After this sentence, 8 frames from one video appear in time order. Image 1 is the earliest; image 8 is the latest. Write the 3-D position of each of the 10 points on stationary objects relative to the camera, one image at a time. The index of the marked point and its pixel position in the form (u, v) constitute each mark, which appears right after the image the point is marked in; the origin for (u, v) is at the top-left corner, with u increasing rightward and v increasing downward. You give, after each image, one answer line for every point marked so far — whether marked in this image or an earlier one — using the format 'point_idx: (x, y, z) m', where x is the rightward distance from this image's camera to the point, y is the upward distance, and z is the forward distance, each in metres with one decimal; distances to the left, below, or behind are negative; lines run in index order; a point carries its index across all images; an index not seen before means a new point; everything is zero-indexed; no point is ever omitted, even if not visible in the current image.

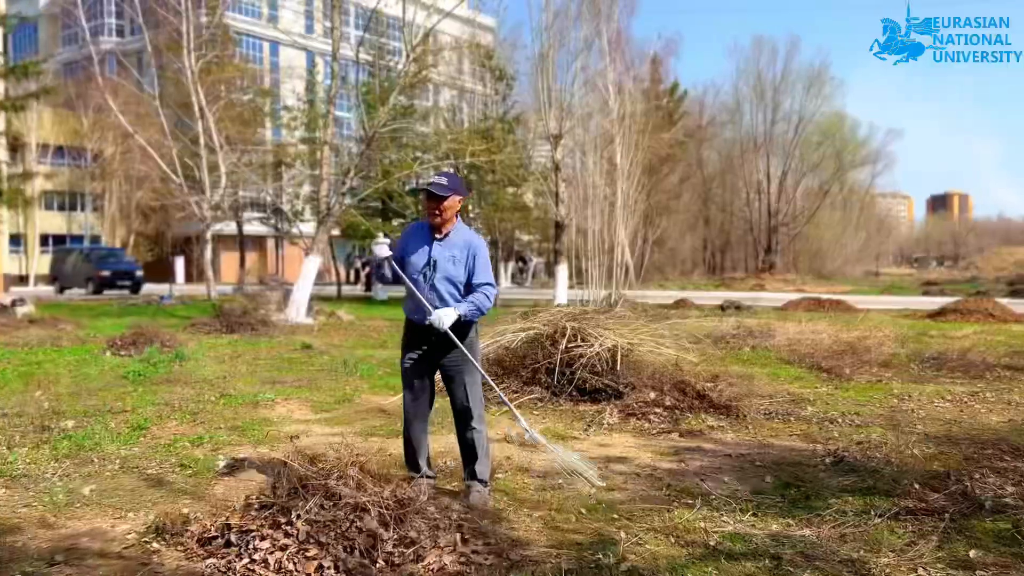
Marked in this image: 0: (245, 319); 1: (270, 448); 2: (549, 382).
0: (-3.3, -0.4, +10.8) m
1: (-1.2, -0.8, +4.4) m
2: (+0.2, -0.6, +5.8) m
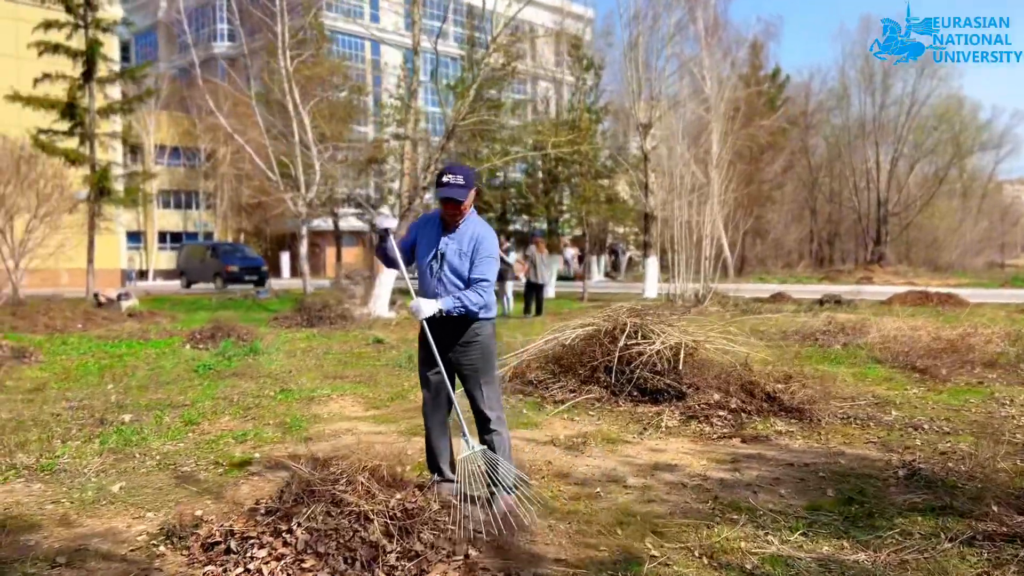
0: (-2.3, -0.3, +10.9) m
1: (-1.0, -0.8, +4.4) m
2: (+0.6, -0.6, +5.5) m
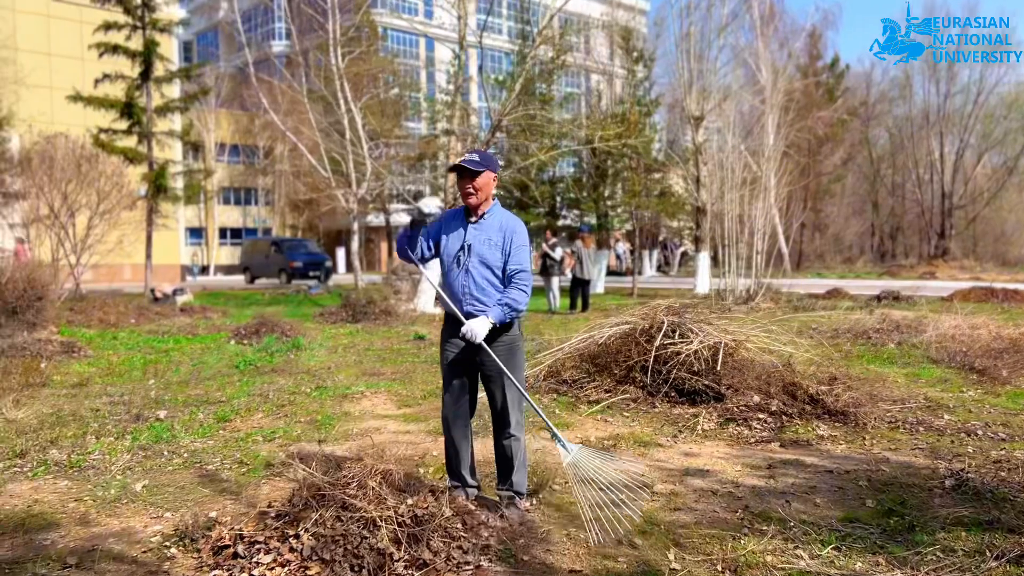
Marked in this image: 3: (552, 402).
0: (-1.8, -0.3, +10.9) m
1: (-0.9, -0.8, +4.3) m
2: (+0.8, -0.6, +5.3) m
3: (+0.3, -0.7, +5.4) m
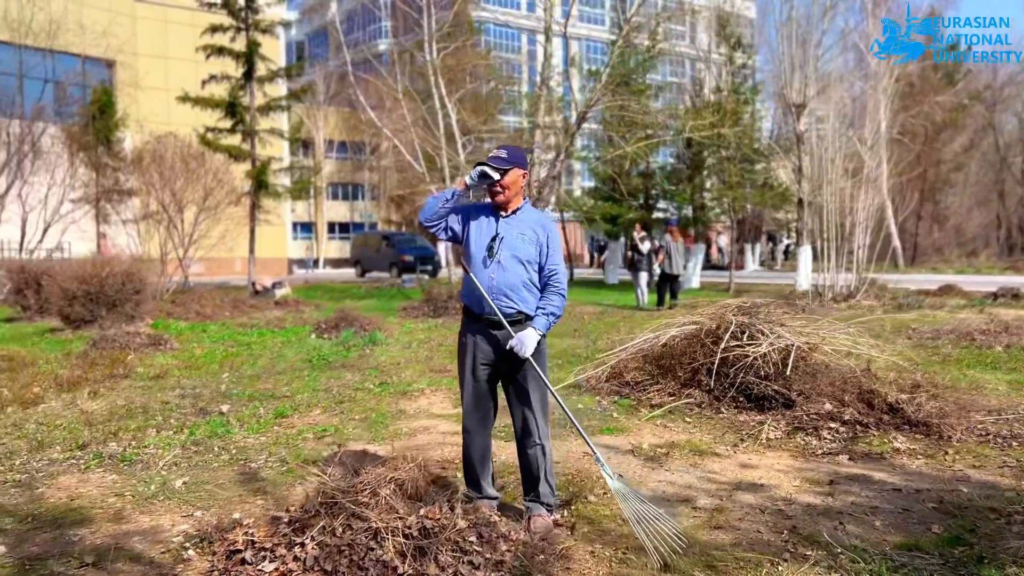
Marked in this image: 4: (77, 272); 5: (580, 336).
0: (-0.8, -0.2, +10.9) m
1: (-0.6, -0.8, +4.3) m
2: (+1.2, -0.6, +5.1) m
3: (+0.6, -0.7, +5.2) m
4: (-4.9, +0.2, +9.7) m
5: (+0.7, -0.5, +8.6) m
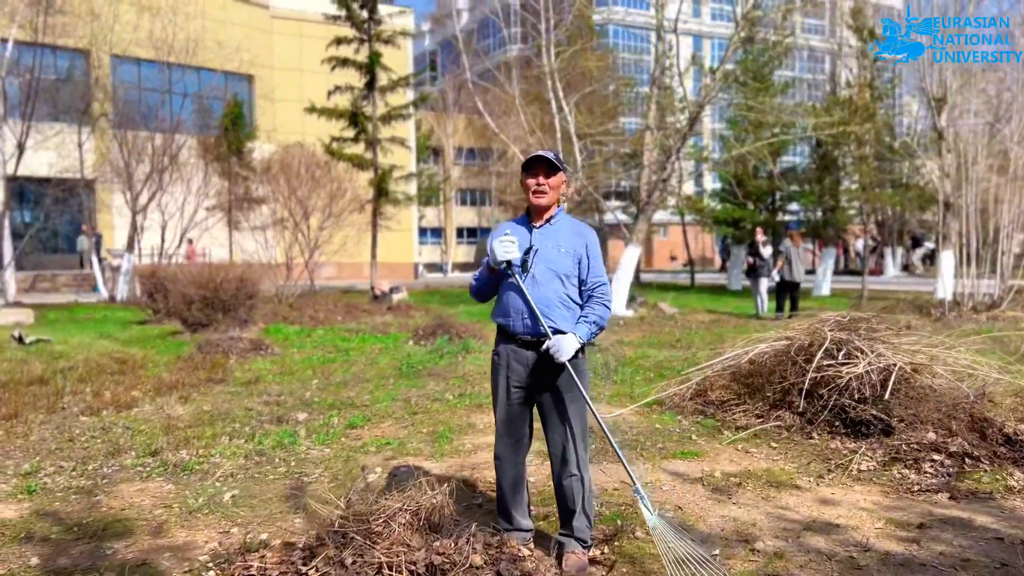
0: (+0.5, -0.3, +10.7) m
1: (-0.4, -0.8, +4.1) m
2: (+1.6, -0.6, +4.6) m
3: (+1.0, -0.8, +4.8) m
4: (-3.7, +0.1, +10.2) m
5: (+1.6, -0.6, +8.2) m
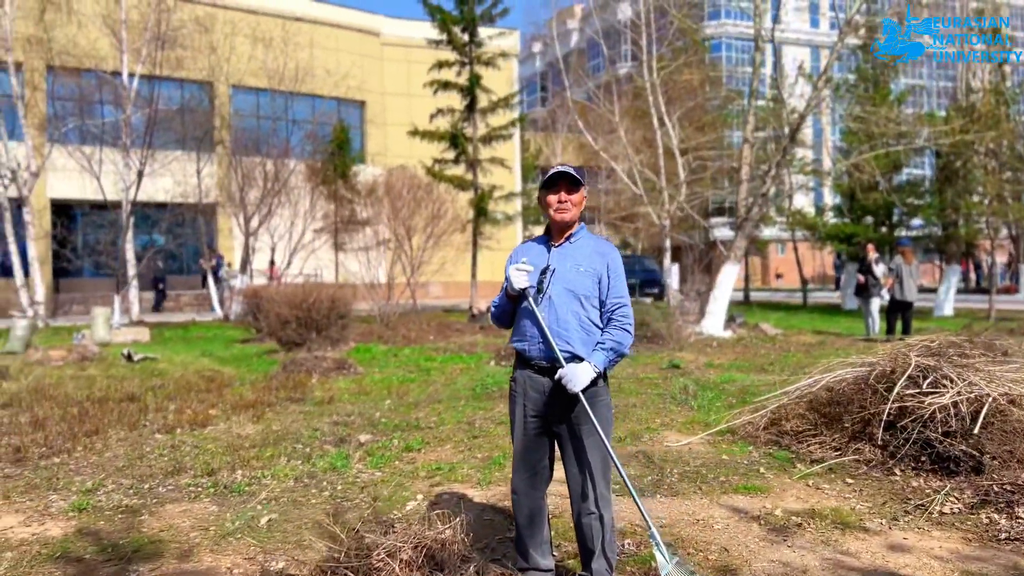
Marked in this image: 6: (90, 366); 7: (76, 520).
0: (+1.6, -0.5, +10.4) m
1: (-0.1, -0.9, +4.0) m
2: (+1.8, -0.7, +4.2) m
3: (+1.3, -0.9, +4.5) m
4: (-2.7, -0.1, +10.4) m
5: (+2.4, -0.7, +7.8) m
6: (-4.7, -0.9, +9.5) m
7: (-1.9, -1.0, +3.7) m
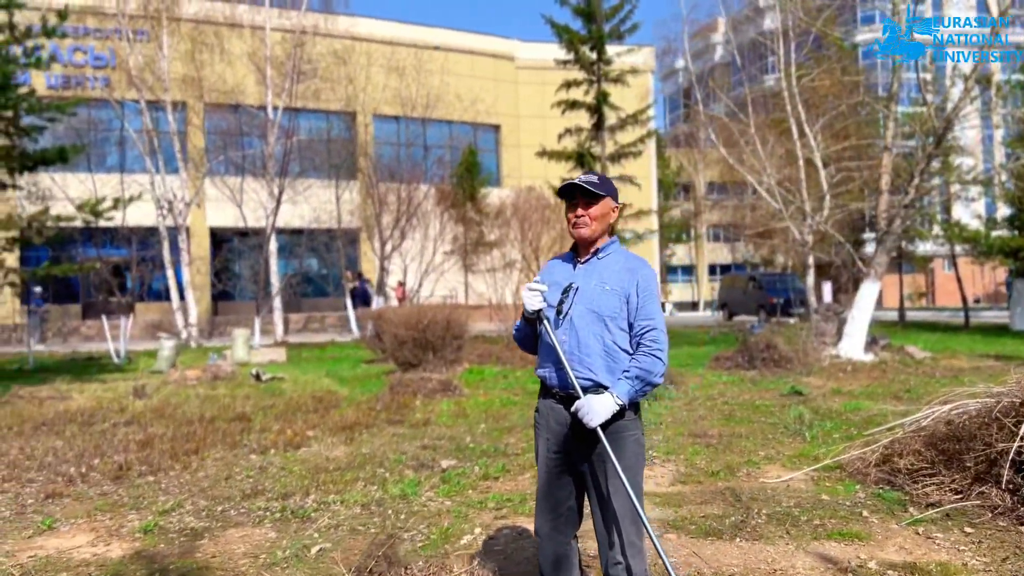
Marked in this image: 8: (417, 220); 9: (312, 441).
0: (+2.9, -0.8, +9.8) m
1: (+0.1, -1.0, +3.7) m
2: (+2.1, -0.8, +3.7) m
3: (+1.7, -1.0, +4.0) m
4: (-1.3, -0.4, +10.5) m
5: (+3.3, -0.9, +7.1) m
6: (-3.4, -1.1, +10.0) m
7: (-1.6, -1.1, +3.7) m
8: (-2.1, +1.5, +19.1) m
9: (-1.4, -1.1, +6.1) m
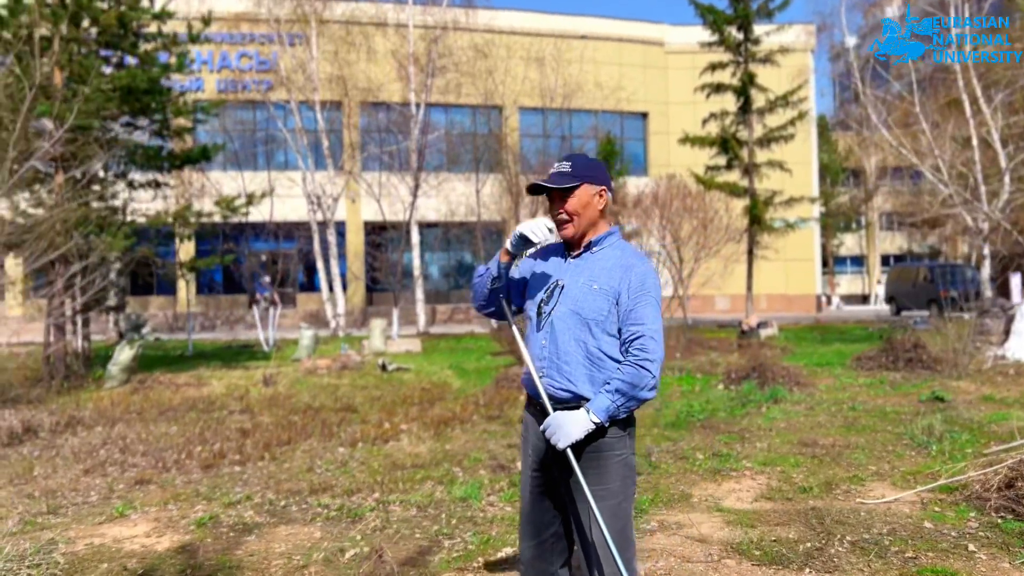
0: (+4.2, -0.7, +8.8) m
1: (+0.3, -1.0, +3.4) m
2: (+2.3, -0.8, +3.0) m
3: (+1.9, -1.0, +3.4) m
4: (+0.2, -0.3, +10.4) m
5: (+4.0, -0.9, +6.2) m
6: (-2.0, -1.0, +10.2) m
7: (-1.4, -1.1, +3.7) m
8: (+0.9, +1.7, +19.0) m
9: (-0.8, -1.0, +6.1) m
